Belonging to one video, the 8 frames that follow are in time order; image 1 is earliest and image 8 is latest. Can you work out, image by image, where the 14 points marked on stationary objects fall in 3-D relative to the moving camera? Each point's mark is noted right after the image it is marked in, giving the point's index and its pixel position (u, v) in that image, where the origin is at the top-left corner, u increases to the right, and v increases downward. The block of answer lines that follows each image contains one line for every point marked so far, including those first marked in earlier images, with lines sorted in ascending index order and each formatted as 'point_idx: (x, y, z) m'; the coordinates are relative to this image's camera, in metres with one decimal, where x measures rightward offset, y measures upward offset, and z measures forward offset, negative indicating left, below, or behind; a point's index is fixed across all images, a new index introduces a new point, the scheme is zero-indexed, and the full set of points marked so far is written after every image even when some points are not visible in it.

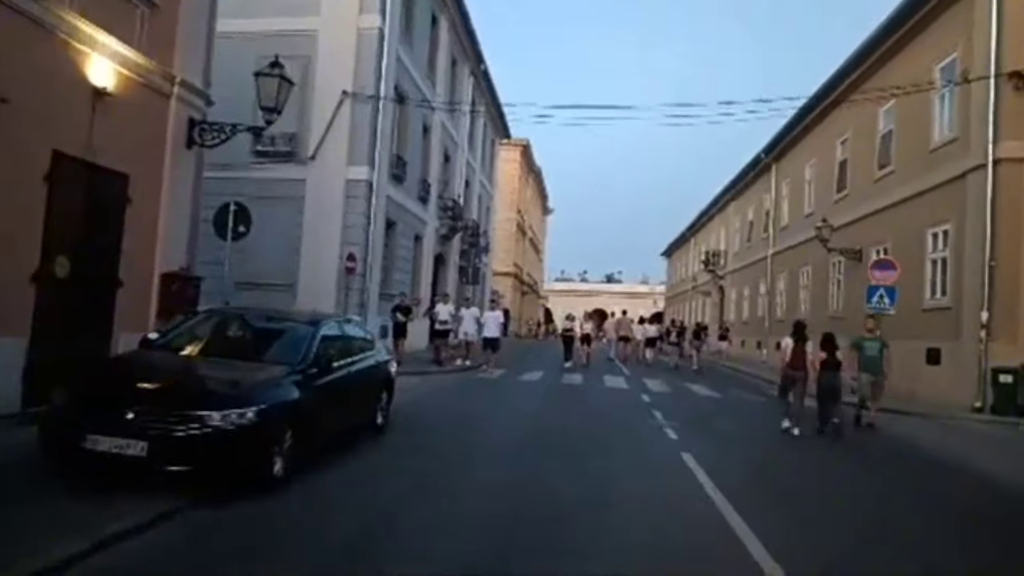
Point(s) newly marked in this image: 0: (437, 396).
0: (-1.3, -2.0, +17.4) m
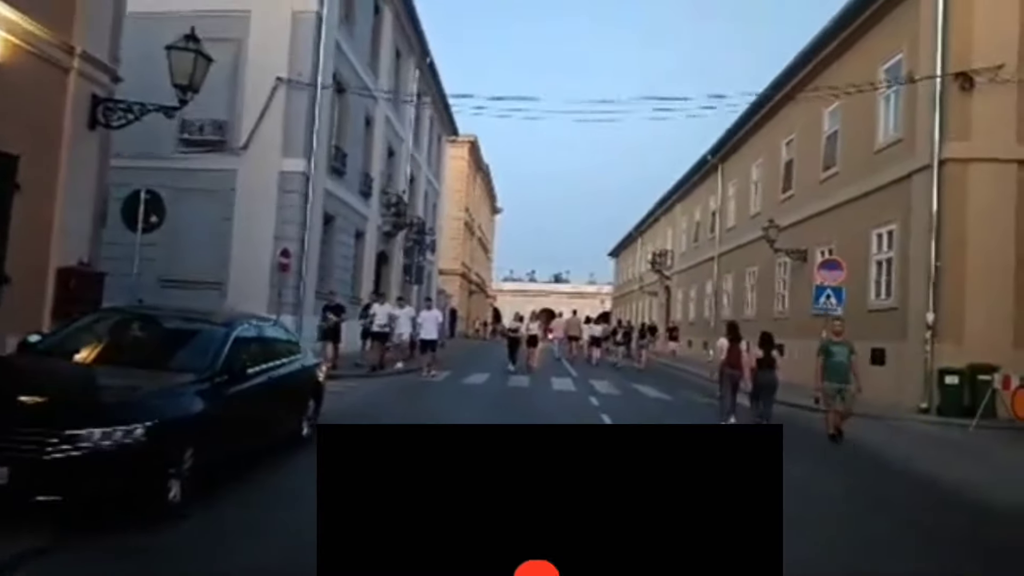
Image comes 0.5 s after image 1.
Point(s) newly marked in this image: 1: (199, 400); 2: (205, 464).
0: (-2.4, -1.9, +16.7) m
1: (-2.3, -0.8, +7.1) m
2: (-2.3, -1.3, +7.1) m
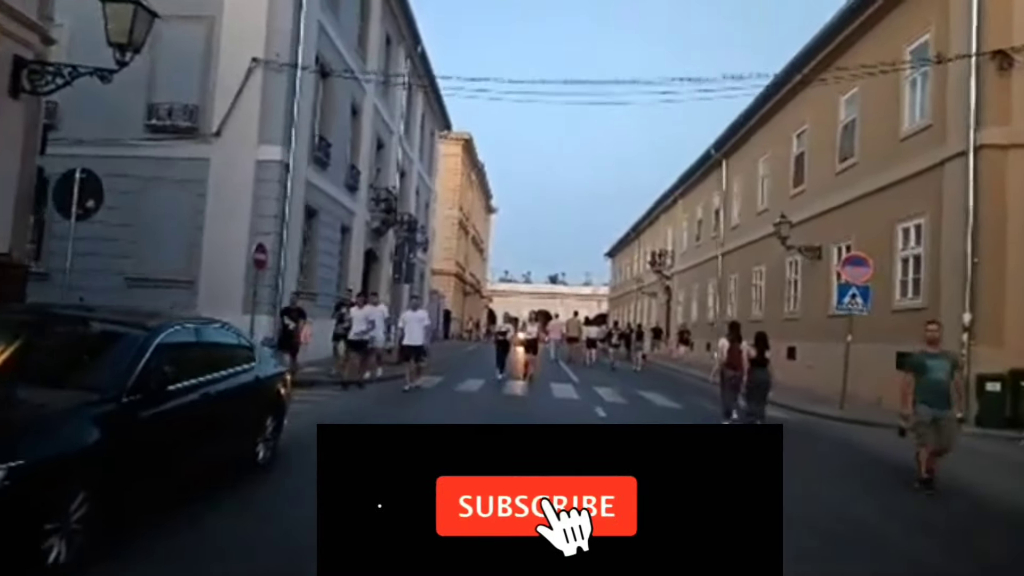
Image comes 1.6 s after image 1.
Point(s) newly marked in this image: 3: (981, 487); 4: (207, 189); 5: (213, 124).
0: (-2.4, -1.9, +15.1) m
1: (-2.3, -0.8, +5.4) m
2: (-2.3, -1.3, +5.5) m
3: (+5.3, -2.3, +10.9) m
4: (-6.2, +2.0, +19.3) m
5: (-6.0, +3.3, +19.4) m
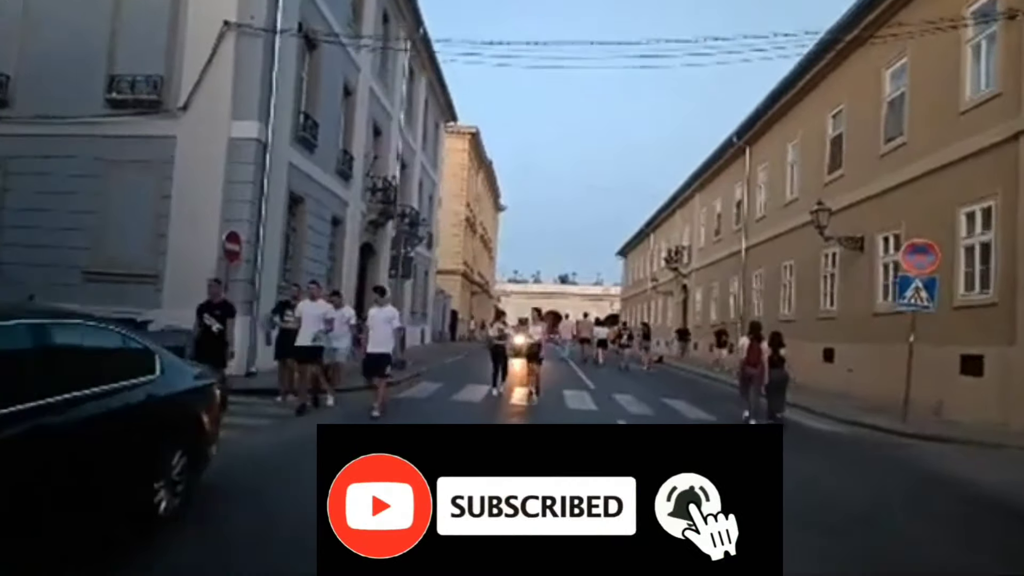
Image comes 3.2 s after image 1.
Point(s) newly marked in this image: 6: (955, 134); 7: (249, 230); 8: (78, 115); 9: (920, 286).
0: (-2.3, -1.8, +12.7) m
1: (-2.3, -0.7, +3.1) m
2: (-2.3, -1.2, +3.1) m
3: (+5.4, -2.2, +8.5) m
4: (-6.0, +2.0, +17.0) m
5: (-5.9, +3.4, +17.1) m
6: (+8.4, +2.9, +18.2) m
7: (-4.6, +1.0, +16.8) m
8: (-7.9, +3.1, +17.4) m
9: (+6.5, 0.0, +15.3) m
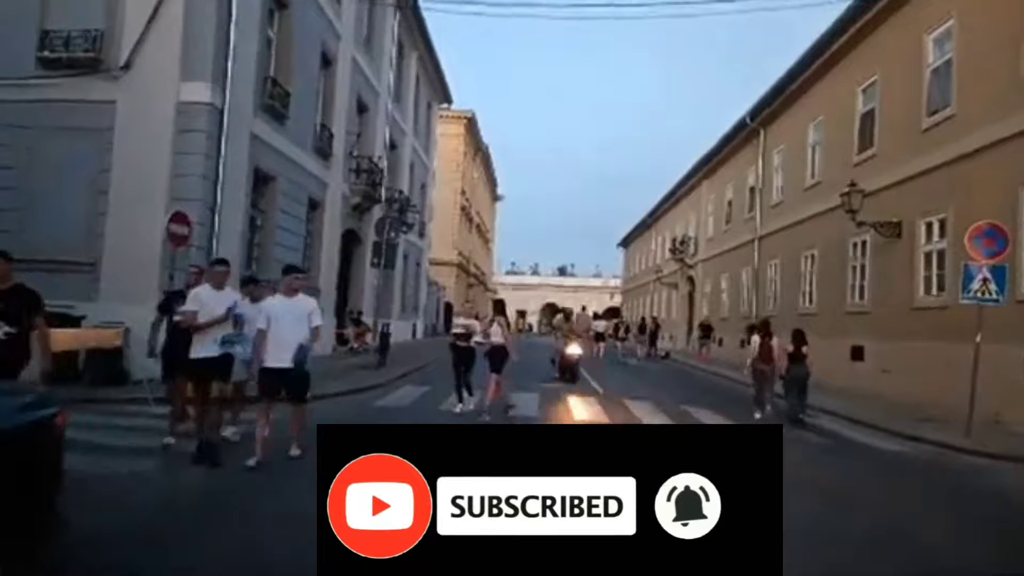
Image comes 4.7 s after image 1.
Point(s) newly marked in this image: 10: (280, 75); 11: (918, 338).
0: (-2.4, -1.7, +10.4) m
1: (-2.4, -0.6, +0.7) m
2: (-2.3, -1.1, +0.8) m
3: (+5.3, -2.1, +6.2) m
4: (-6.1, +2.2, +14.6) m
5: (-6.0, +3.6, +14.7) m
6: (+8.3, +3.1, +15.8) m
7: (-4.7, +1.2, +14.5) m
8: (-7.9, +3.3, +15.0) m
9: (+6.4, +0.1, +13.0) m
10: (-4.4, +4.1, +18.2) m
11: (+7.8, -1.0, +18.6) m
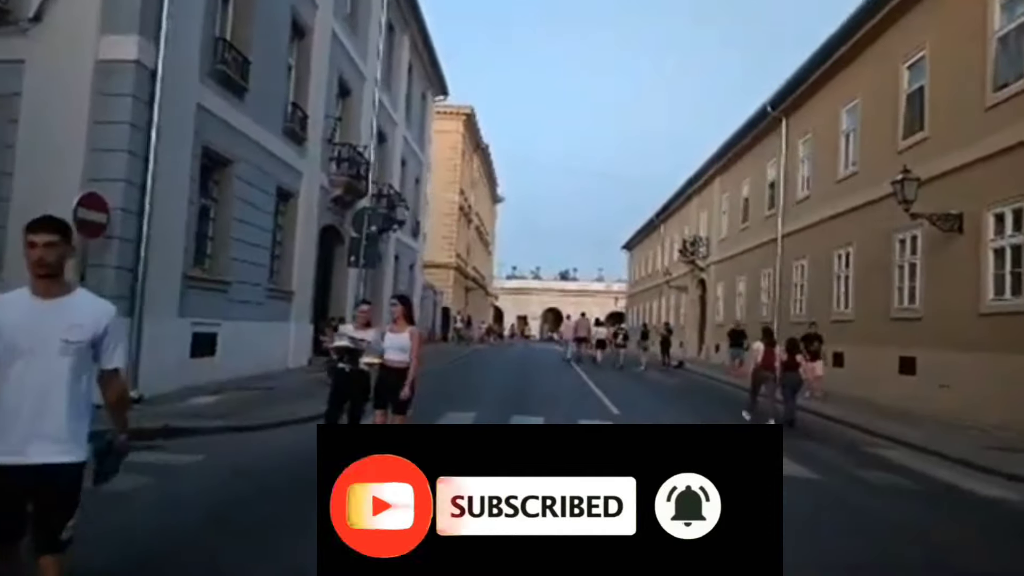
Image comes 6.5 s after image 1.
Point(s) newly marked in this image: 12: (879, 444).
0: (-2.4, -1.7, +7.6) m
1: (-2.4, -0.6, -2.0) m
2: (-2.4, -1.1, -2.0) m
3: (+5.3, -2.1, +3.4) m
4: (-6.1, +2.2, +11.9) m
5: (-6.0, +3.5, +12.0) m
6: (+8.3, +3.1, +13.1) m
7: (-4.7, +1.2, +11.7) m
8: (-8.0, +3.3, +12.3) m
9: (+6.4, +0.1, +10.2) m
10: (-4.4, +4.0, +15.5) m
11: (+7.8, -1.0, +15.8) m
12: (+5.6, -2.4, +14.7) m
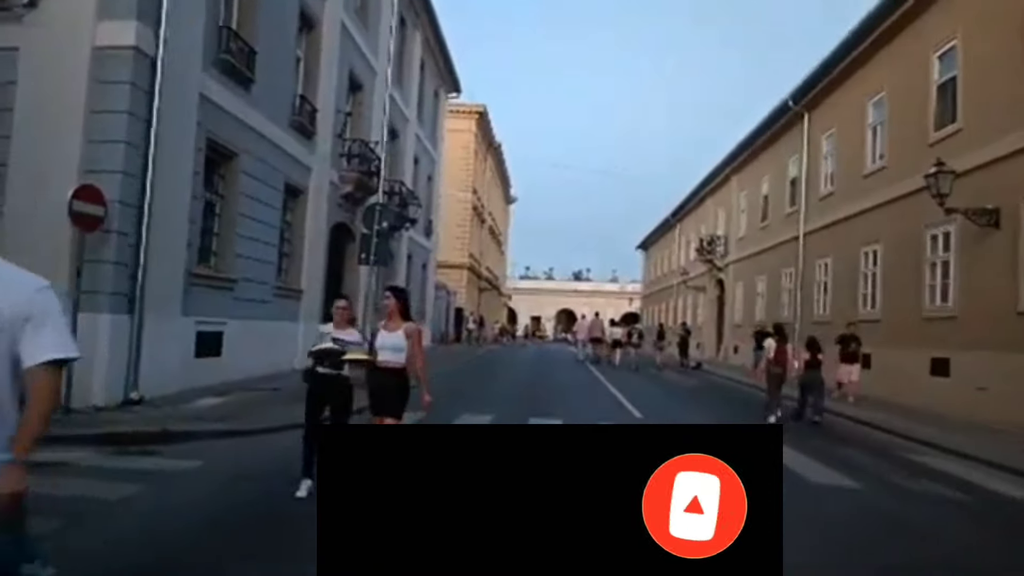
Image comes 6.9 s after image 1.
0: (-2.3, -1.6, +7.0) m
1: (-2.4, -0.5, -2.6) m
2: (-2.3, -1.0, -2.6) m
3: (+5.4, -2.0, +2.7) m
4: (-5.9, +2.2, +11.3) m
5: (-5.8, +3.6, +11.4) m
6: (+8.5, +3.1, +12.4) m
7: (-4.5, +1.2, +11.2) m
8: (-7.7, +3.3, +11.8) m
9: (+6.6, +0.2, +9.5) m
10: (-4.2, +4.1, +14.9) m
11: (+8.1, -1.0, +15.1) m
12: (+5.8, -2.3, +13.9) m
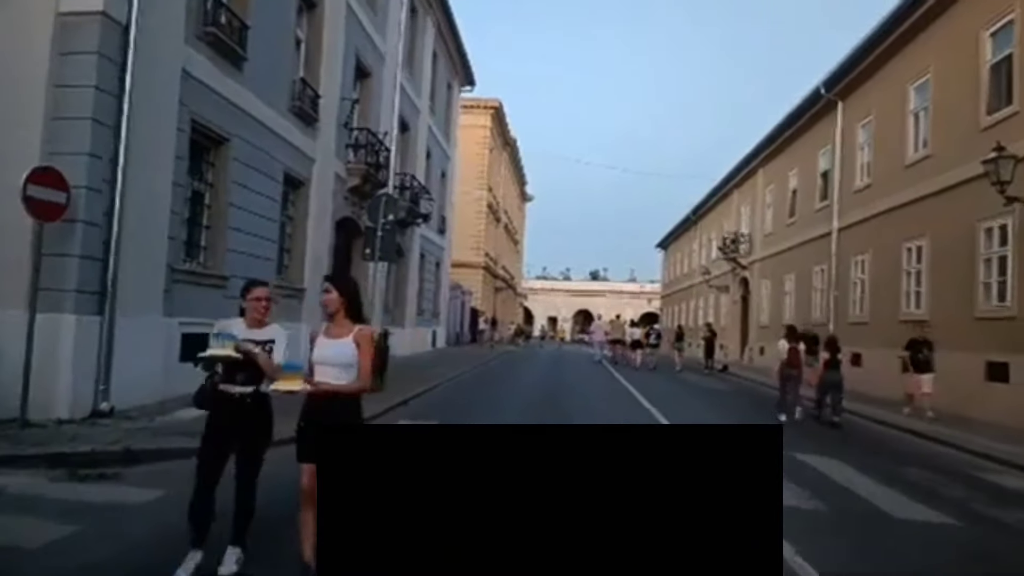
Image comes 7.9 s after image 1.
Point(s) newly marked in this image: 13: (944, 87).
0: (-2.1, -1.6, +5.7) m
1: (-2.4, -0.5, -3.9) m
2: (-2.4, -1.0, -3.9) m
3: (+5.4, -2.0, +1.2) m
4: (-5.7, +2.3, +10.1) m
5: (-5.6, +3.6, +10.1) m
6: (+8.7, +3.2, +10.8) m
7: (-4.3, +1.2, +9.9) m
8: (-7.6, +3.3, +10.6) m
9: (+6.7, +0.2, +8.0) m
10: (-3.9, +4.1, +13.6) m
11: (+8.3, -0.9, +13.6) m
12: (+6.1, -2.3, +12.5) m
13: (+9.0, +4.3, +19.9) m
